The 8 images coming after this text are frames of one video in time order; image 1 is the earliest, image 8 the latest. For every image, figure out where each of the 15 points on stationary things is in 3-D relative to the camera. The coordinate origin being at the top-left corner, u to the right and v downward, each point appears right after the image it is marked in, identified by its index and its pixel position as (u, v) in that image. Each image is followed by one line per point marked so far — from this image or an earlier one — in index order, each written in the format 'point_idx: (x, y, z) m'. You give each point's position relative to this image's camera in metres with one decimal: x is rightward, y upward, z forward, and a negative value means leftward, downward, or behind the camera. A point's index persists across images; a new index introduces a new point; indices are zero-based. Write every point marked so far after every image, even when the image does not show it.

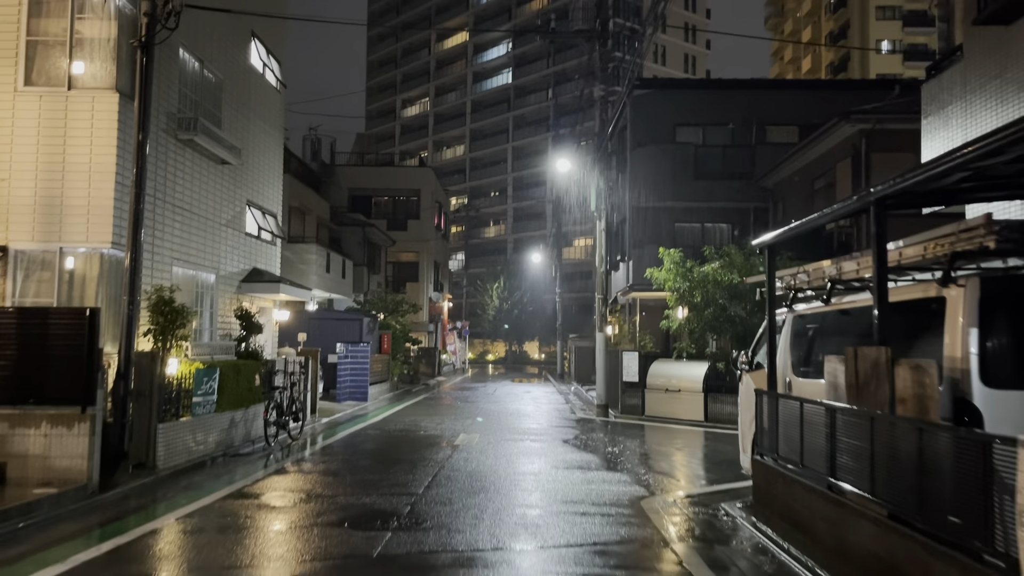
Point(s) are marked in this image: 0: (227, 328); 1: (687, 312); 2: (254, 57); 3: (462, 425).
0: (-5.0, -0.7, +14.6) m
1: (+3.7, -0.5, +17.8) m
2: (-4.8, +4.3, +15.7) m
3: (-1.0, -2.8, +16.8) m
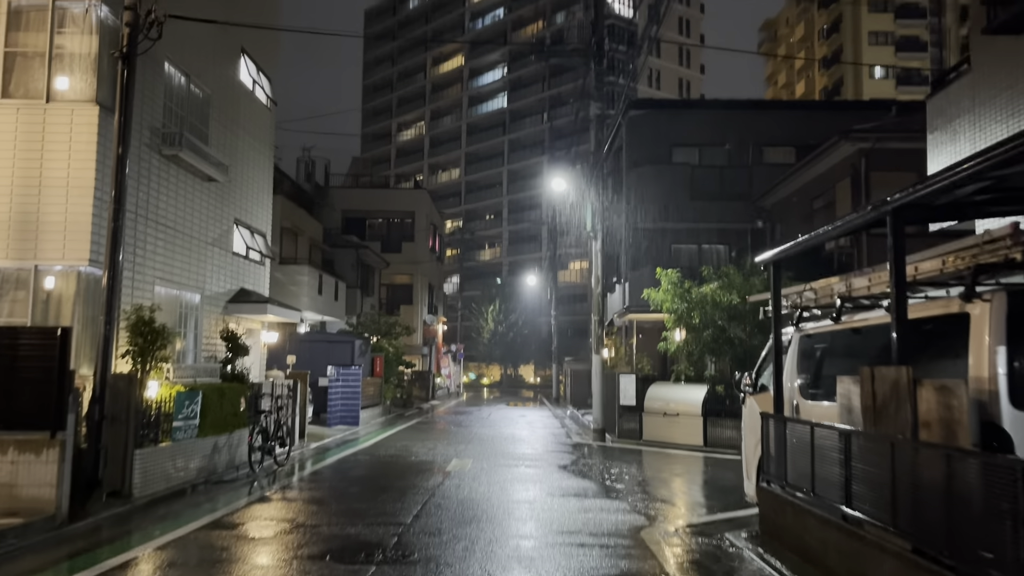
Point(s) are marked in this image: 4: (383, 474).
0: (-5.1, -1.1, +14.2) m
1: (+3.6, -1.0, +17.4) m
2: (-5.0, +4.0, +15.4) m
3: (-1.1, -3.2, +16.4) m
4: (-2.0, -2.9, +13.0) m
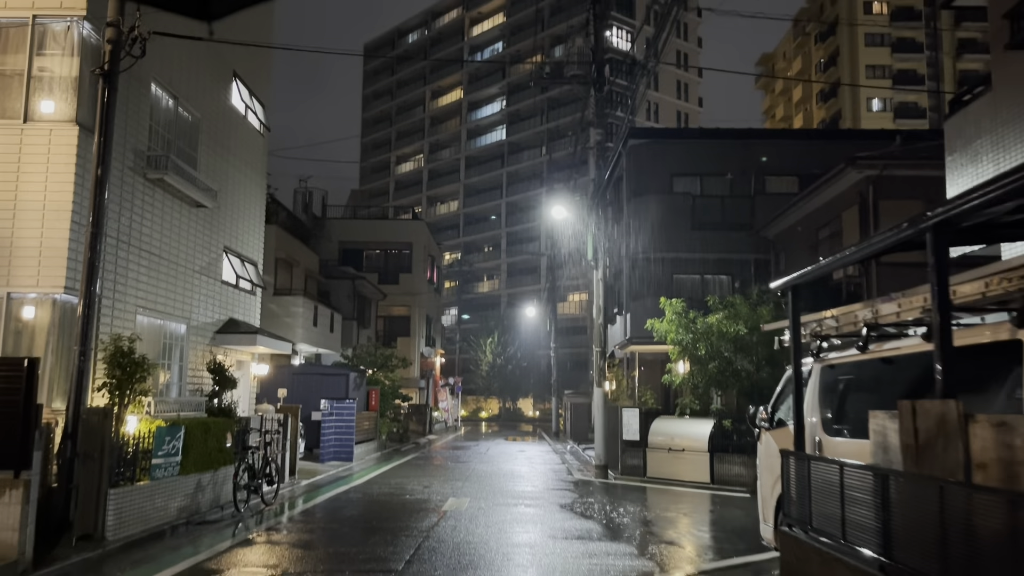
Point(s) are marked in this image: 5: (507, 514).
0: (-5.1, -1.5, +13.6) m
1: (+3.6, -1.6, +16.9) m
2: (-5.0, +3.4, +15.0) m
3: (-1.1, -3.8, +15.7) m
4: (-2.0, -3.3, +12.4) m
5: (0.0, -3.4, +12.6) m
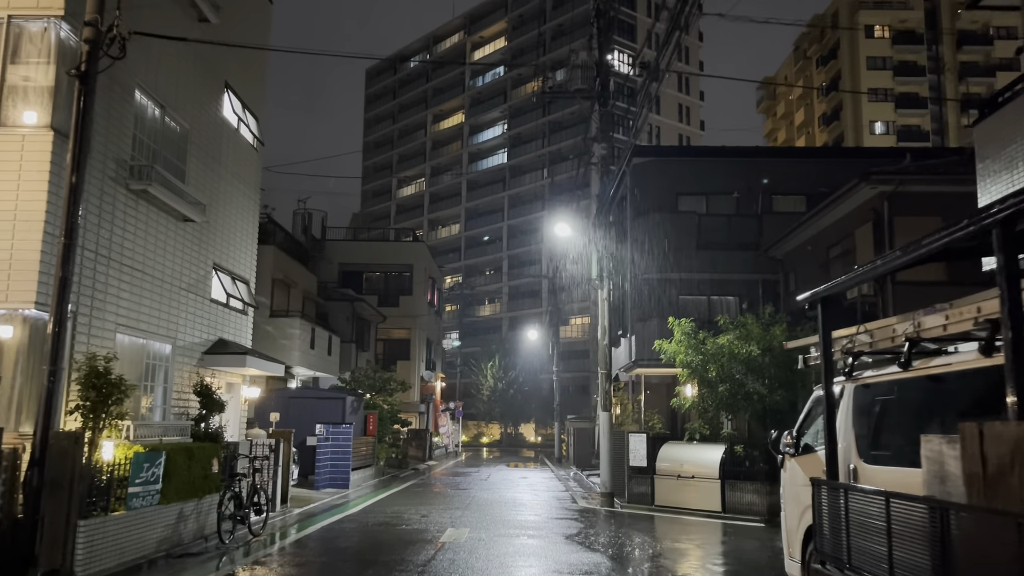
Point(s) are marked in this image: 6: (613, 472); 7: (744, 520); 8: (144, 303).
0: (-5.1, -1.8, +12.9) m
1: (+3.6, -2.0, +16.2) m
2: (-4.9, +3.1, +14.5) m
3: (-1.1, -4.1, +15.0) m
4: (-1.9, -3.6, +11.6) m
5: (0.0, -3.7, +11.9) m
6: (+2.2, -4.0, +18.2) m
7: (+4.2, -4.2, +15.2) m
8: (-5.0, -0.2, +11.4) m
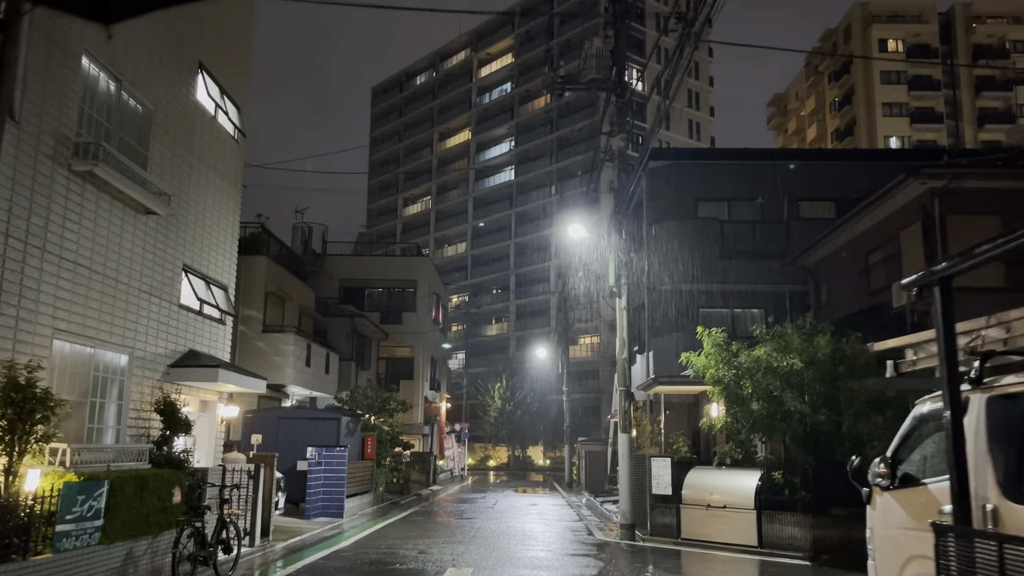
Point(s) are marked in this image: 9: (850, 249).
0: (-4.9, -1.9, +11.2) m
1: (+3.8, -2.1, +14.4) m
2: (-4.8, +3.0, +12.9) m
3: (-0.9, -4.2, +13.2) m
4: (-1.8, -3.6, +9.9) m
5: (+0.2, -3.7, +10.1) m
6: (+2.4, -4.2, +16.4) m
7: (+4.4, -4.3, +13.3) m
8: (-4.9, -0.2, +9.8) m
9: (+7.8, +0.9, +19.3) m
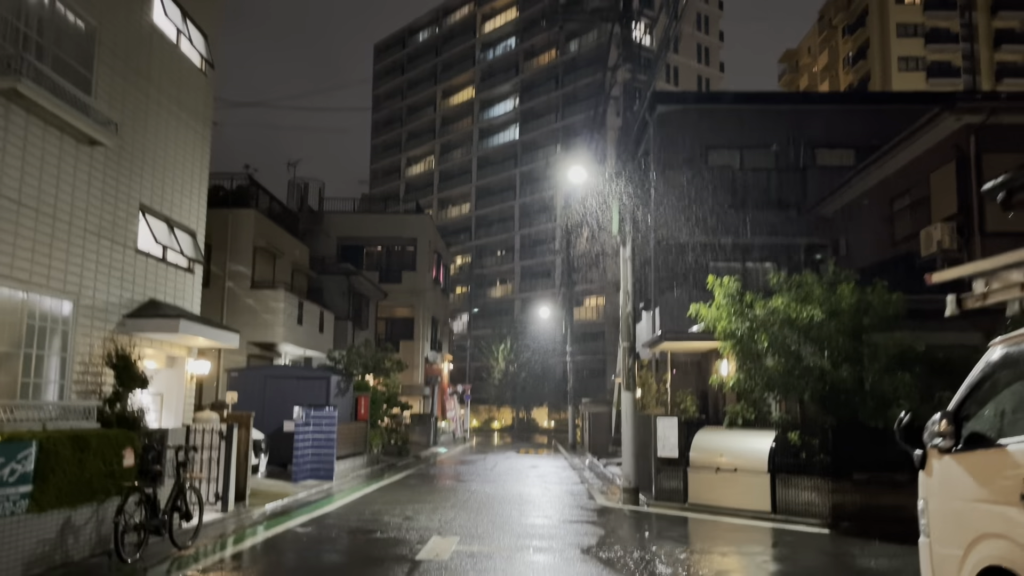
0: (-5.0, -1.2, +10.2) m
1: (+3.7, -1.2, +13.3) m
2: (-4.9, +3.8, +11.6) m
3: (-1.0, -3.4, +12.2) m
4: (-1.9, -2.9, +8.9) m
5: (0.0, -3.0, +9.1) m
6: (+2.3, -3.2, +15.4) m
7: (+4.3, -3.5, +12.3) m
8: (-5.0, +0.4, +8.6) m
9: (+7.7, +2.0, +18.0) m
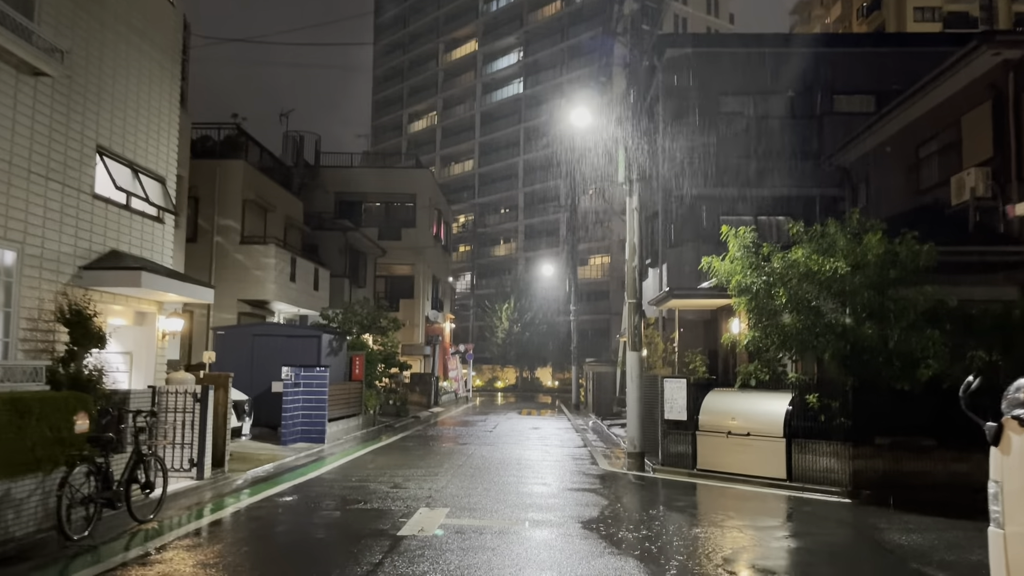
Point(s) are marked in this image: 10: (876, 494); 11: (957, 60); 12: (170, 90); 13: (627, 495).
0: (-5.1, -0.6, +9.2) m
1: (+3.7, -0.5, +12.3) m
2: (-5.0, +4.4, +10.5) m
3: (-1.1, -2.7, +11.3) m
4: (-2.0, -2.4, +8.0) m
5: (0.0, -2.5, +8.3) m
6: (+2.3, -2.4, +14.5) m
7: (+4.2, -2.8, +11.4) m
8: (-5.1, +0.9, +7.6) m
9: (+7.7, +2.9, +16.9) m
10: (+4.9, -2.8, +11.1) m
11: (+6.9, +3.6, +13.1) m
12: (-4.9, +2.8, +12.0) m
13: (+1.6, -2.8, +11.3) m
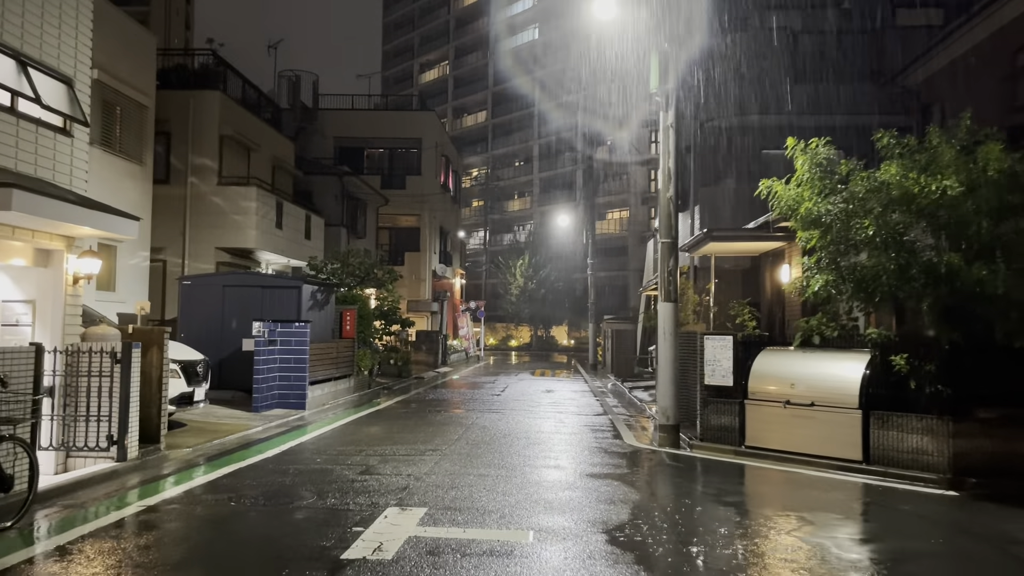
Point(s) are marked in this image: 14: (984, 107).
0: (-5.1, +0.1, +6.8) m
1: (+3.7, +0.3, +9.7) m
2: (-4.9, +5.1, +7.8) m
3: (-1.0, -2.0, +8.9) m
4: (-2.0, -1.8, +5.6) m
5: (0.0, -1.9, +5.8) m
6: (+2.4, -1.5, +12.0) m
7: (+4.3, -2.1, +8.9) m
8: (-5.2, +1.5, +5.1) m
9: (+7.9, +3.9, +14.0) m
10: (+4.9, -2.0, +8.6) m
11: (+6.9, +4.4, +10.2) m
12: (-4.9, +3.6, +9.3) m
13: (+1.7, -2.1, +8.8) m
14: (+7.8, +3.0, +14.4) m
